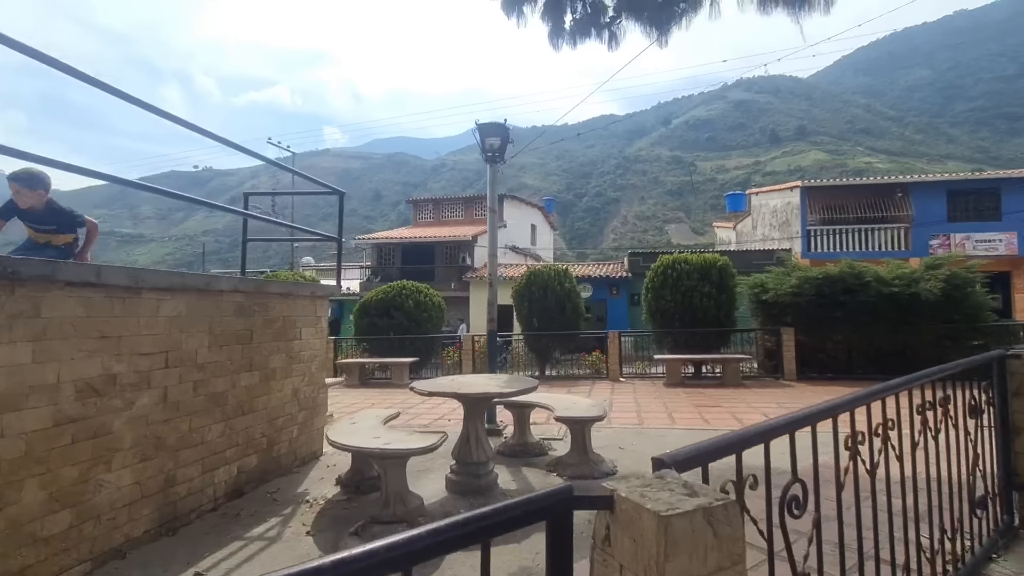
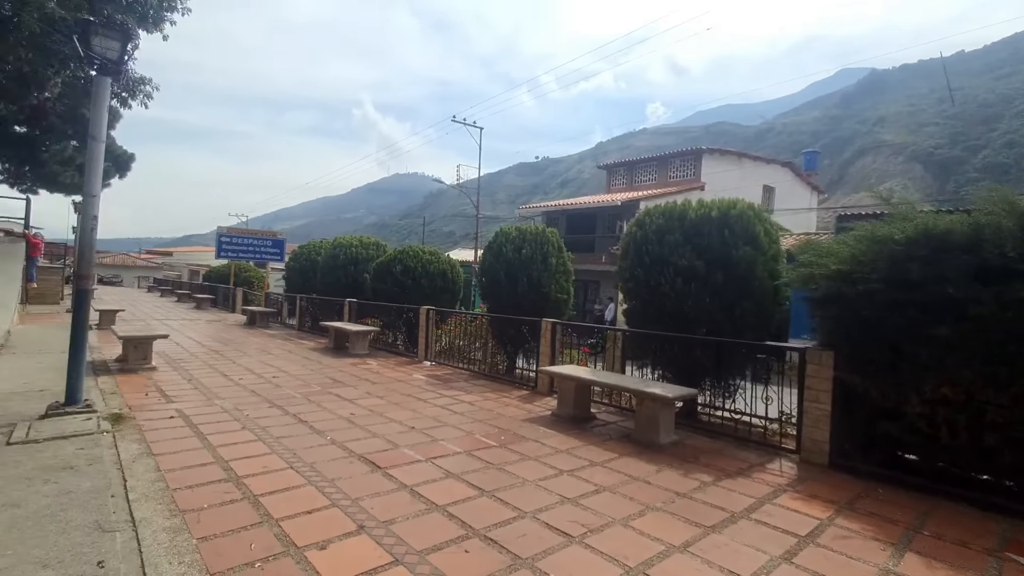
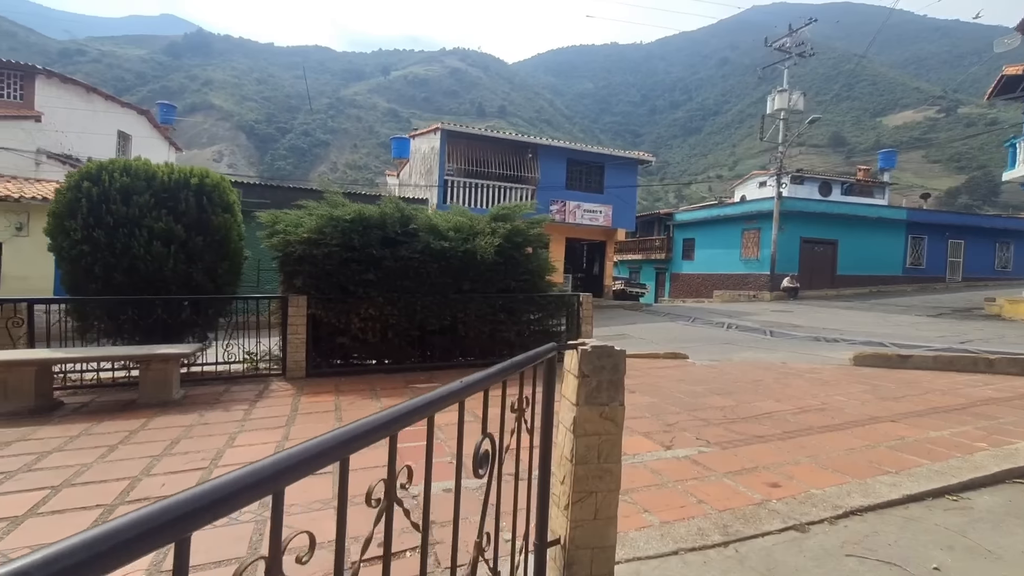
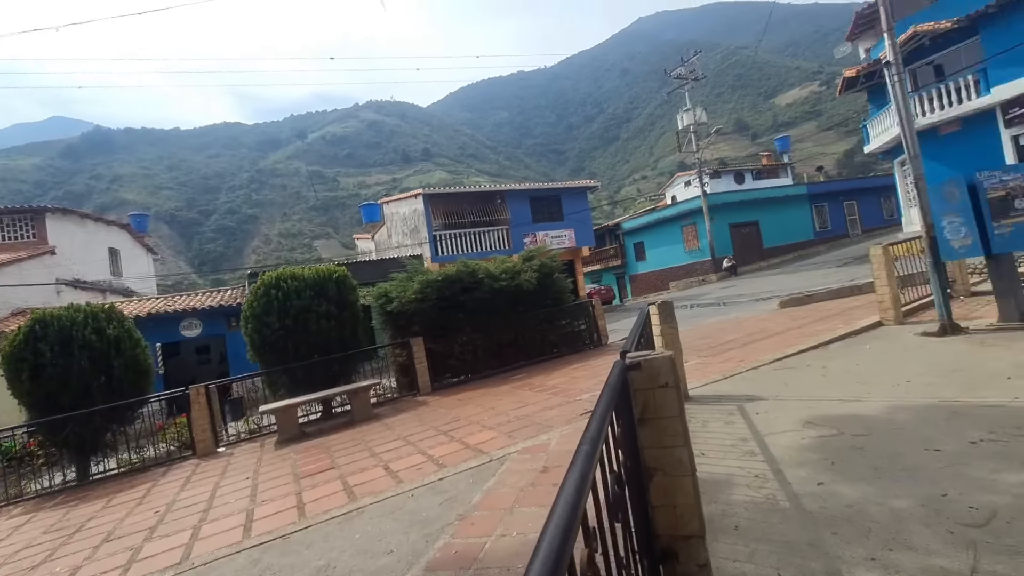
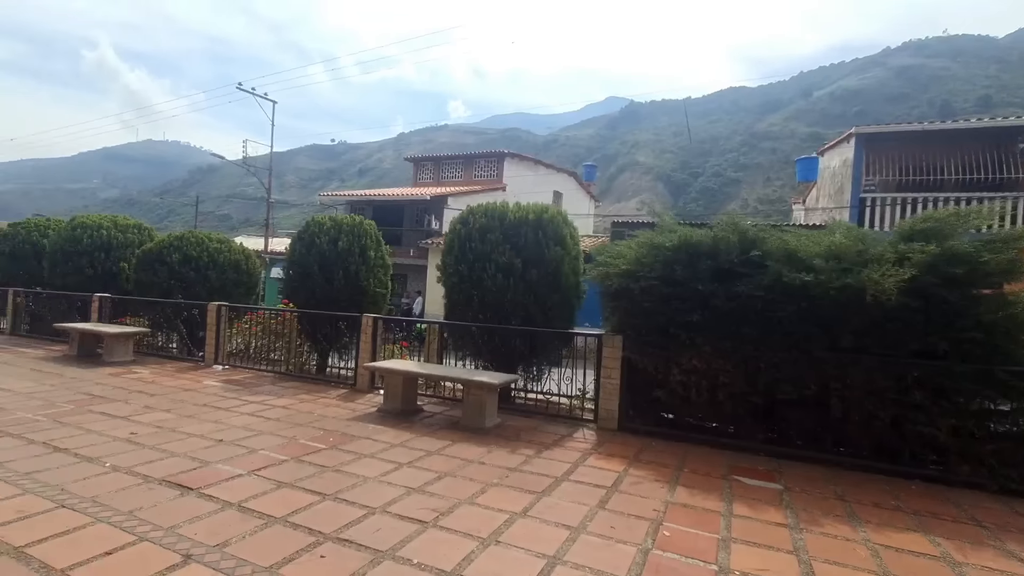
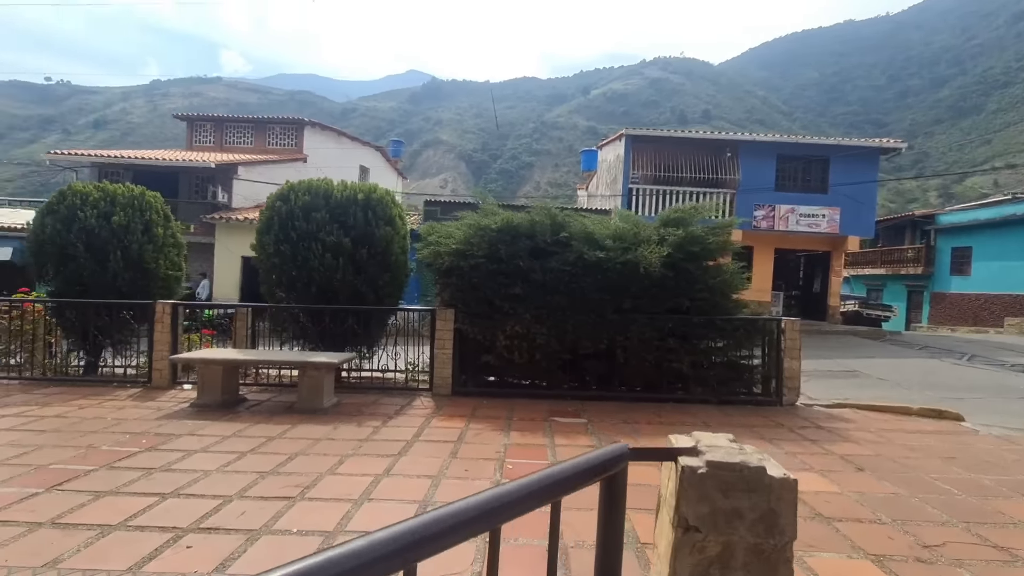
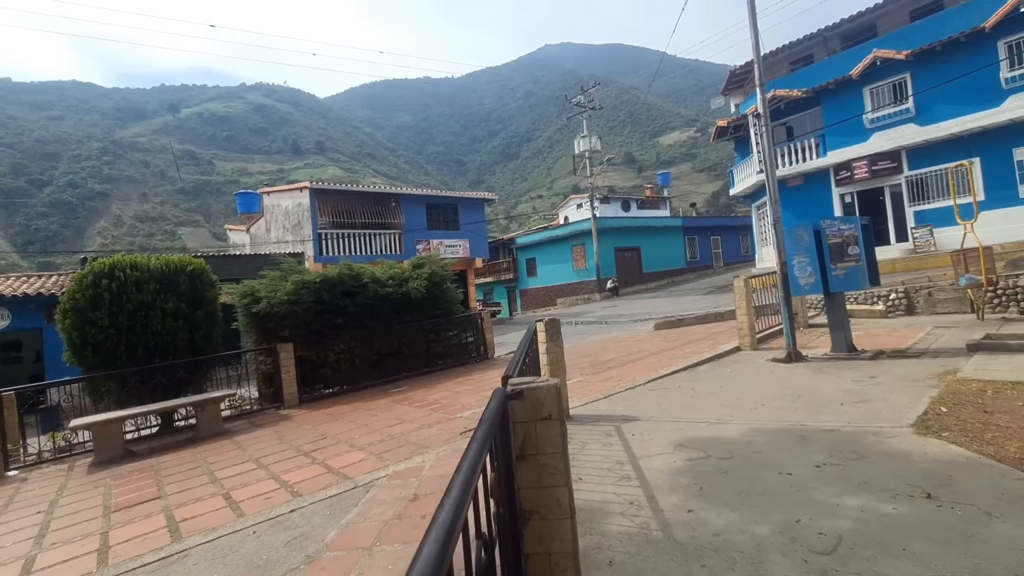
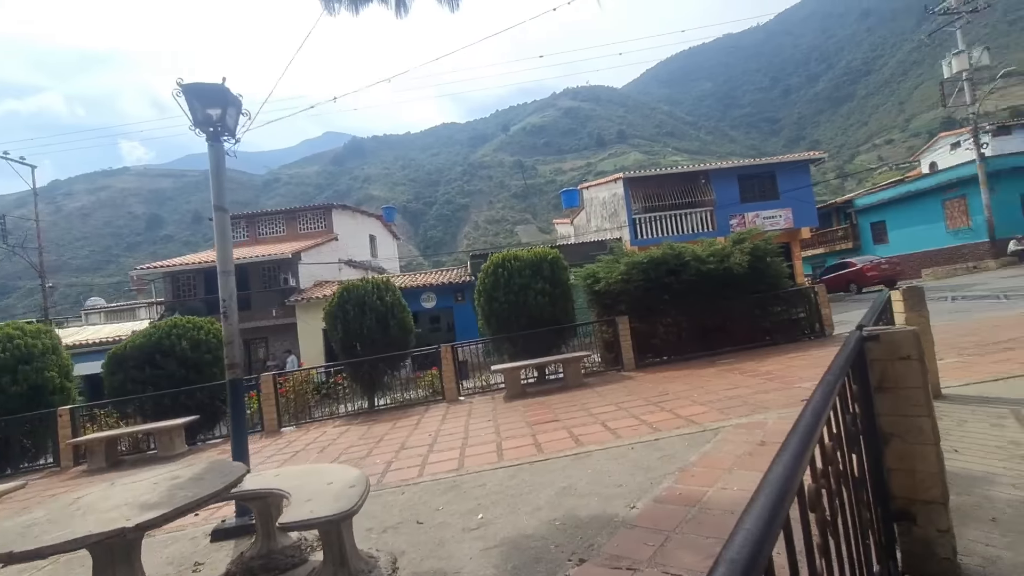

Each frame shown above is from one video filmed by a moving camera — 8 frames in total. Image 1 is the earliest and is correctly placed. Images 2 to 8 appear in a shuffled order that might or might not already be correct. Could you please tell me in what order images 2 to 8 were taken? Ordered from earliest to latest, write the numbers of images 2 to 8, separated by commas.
8, 4, 7, 3, 6, 5, 2
